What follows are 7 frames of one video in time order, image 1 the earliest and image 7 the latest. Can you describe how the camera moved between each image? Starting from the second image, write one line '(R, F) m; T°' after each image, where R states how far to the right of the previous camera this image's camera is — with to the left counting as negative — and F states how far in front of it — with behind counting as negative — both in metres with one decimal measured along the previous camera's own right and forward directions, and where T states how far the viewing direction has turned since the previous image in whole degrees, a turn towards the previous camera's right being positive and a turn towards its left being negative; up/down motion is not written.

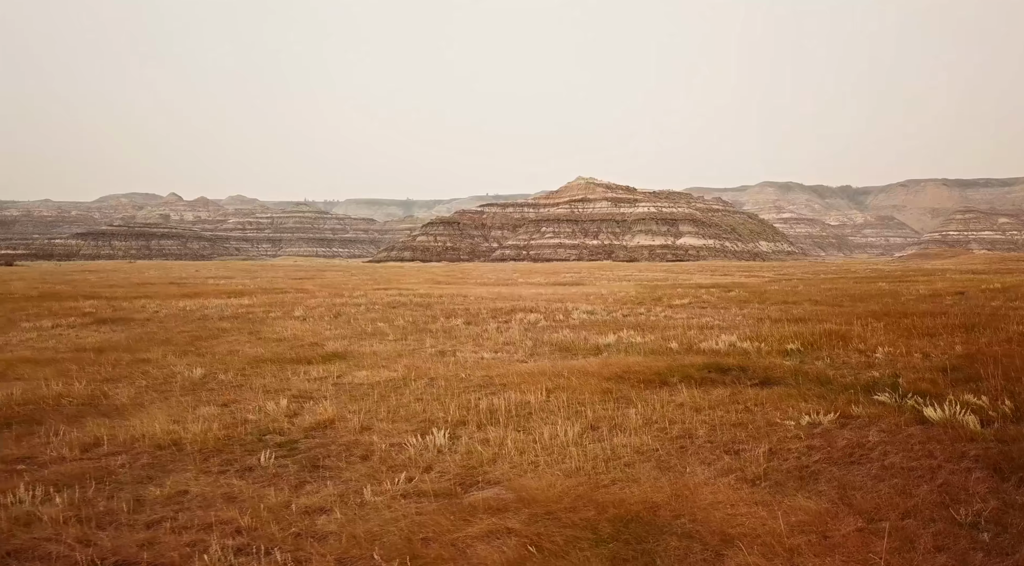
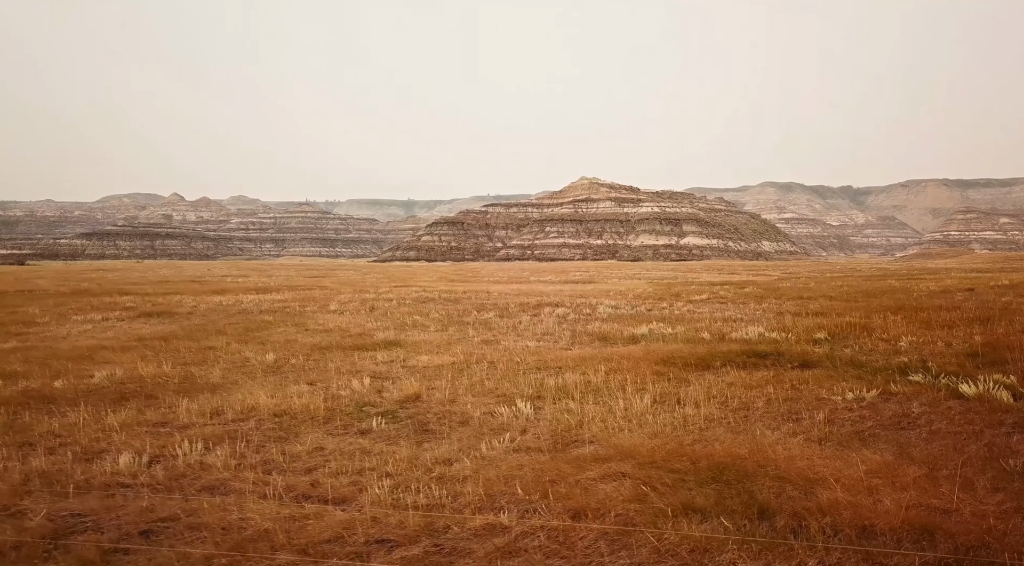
(-1.1, -1.0) m; 0°
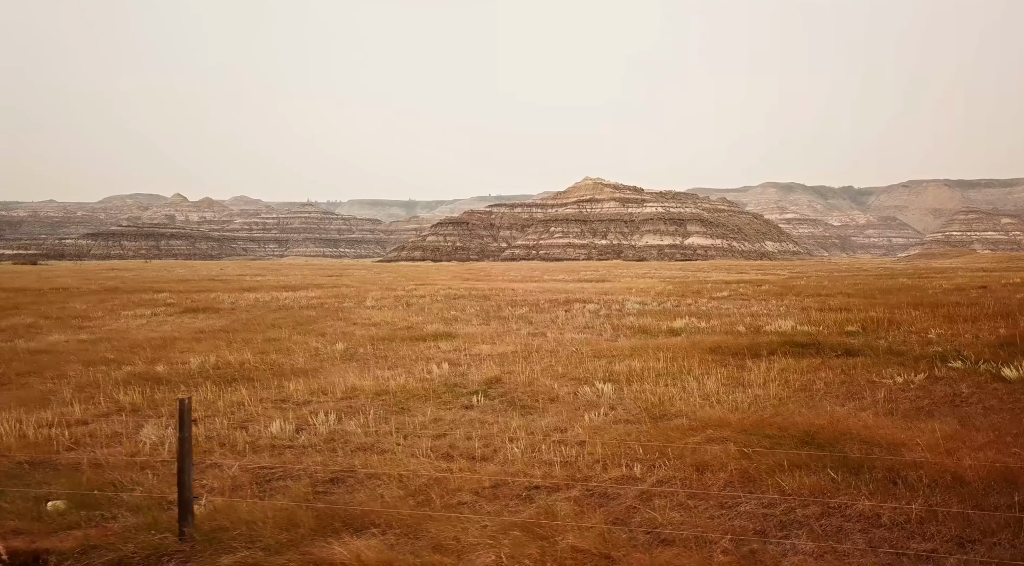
(-1.3, -0.9) m; 0°
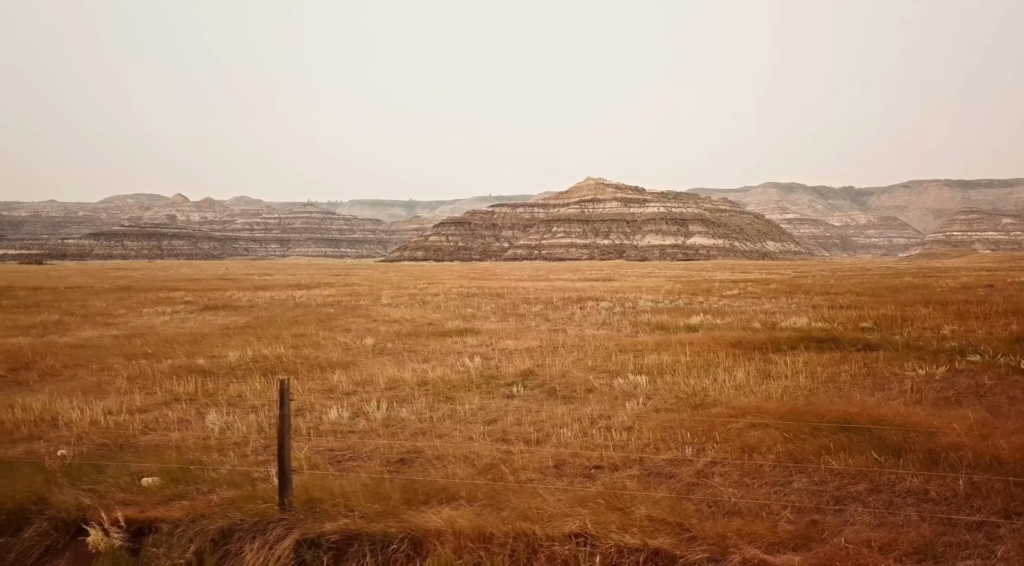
(-0.6, -0.4) m; 0°
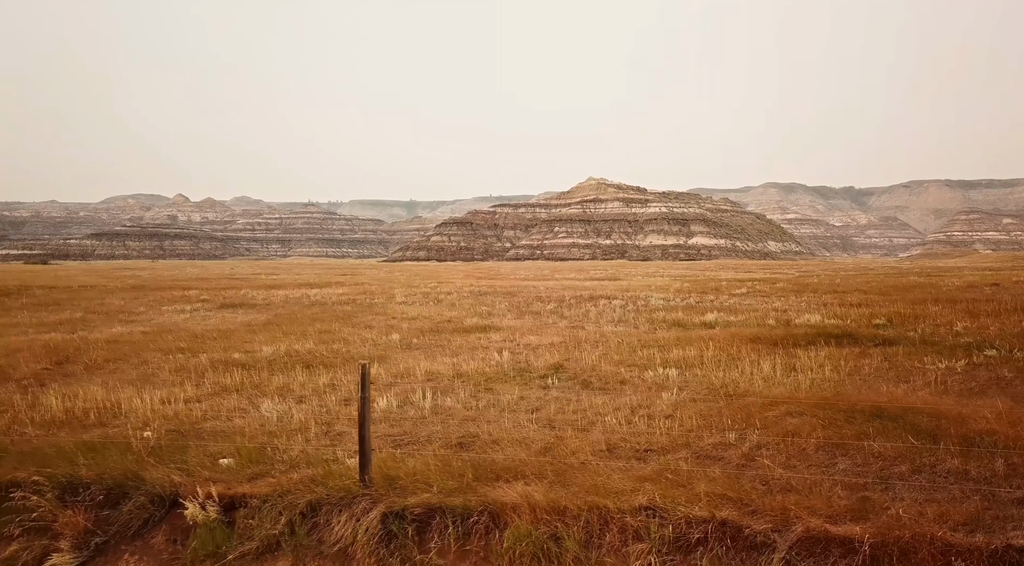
(-0.6, -0.3) m; 0°
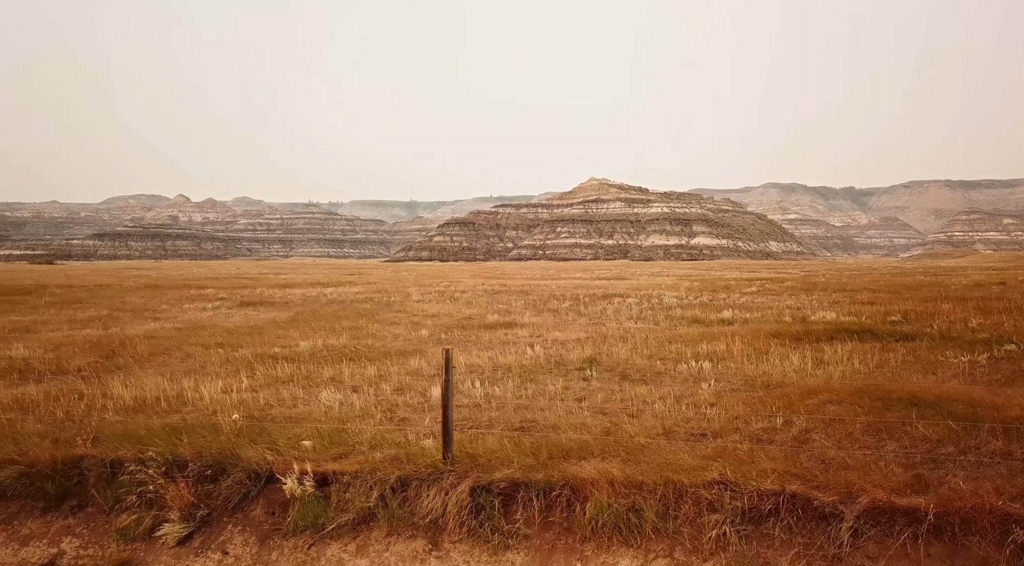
(-0.7, -0.4) m; 0°
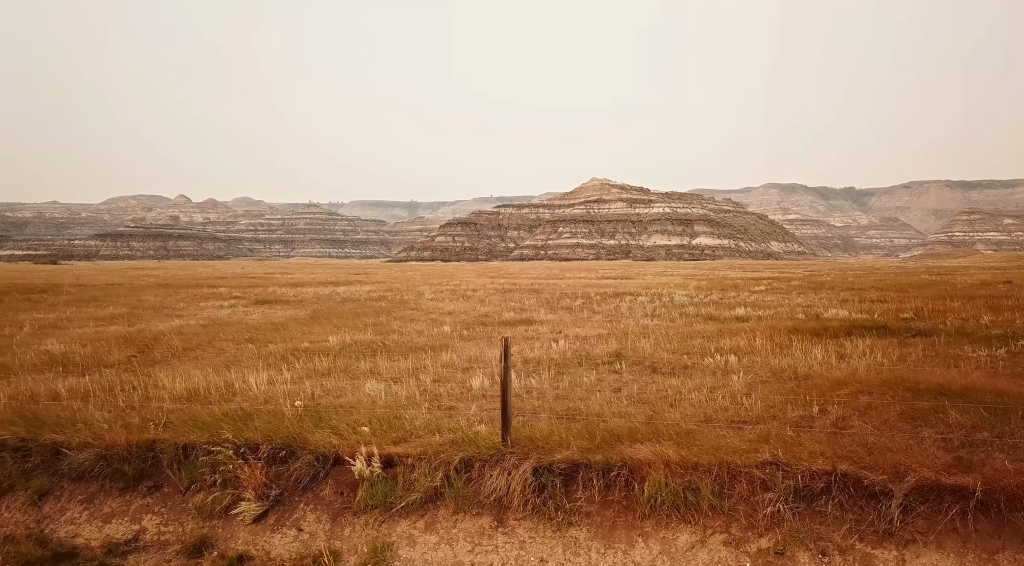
(-0.5, -0.3) m; 0°
